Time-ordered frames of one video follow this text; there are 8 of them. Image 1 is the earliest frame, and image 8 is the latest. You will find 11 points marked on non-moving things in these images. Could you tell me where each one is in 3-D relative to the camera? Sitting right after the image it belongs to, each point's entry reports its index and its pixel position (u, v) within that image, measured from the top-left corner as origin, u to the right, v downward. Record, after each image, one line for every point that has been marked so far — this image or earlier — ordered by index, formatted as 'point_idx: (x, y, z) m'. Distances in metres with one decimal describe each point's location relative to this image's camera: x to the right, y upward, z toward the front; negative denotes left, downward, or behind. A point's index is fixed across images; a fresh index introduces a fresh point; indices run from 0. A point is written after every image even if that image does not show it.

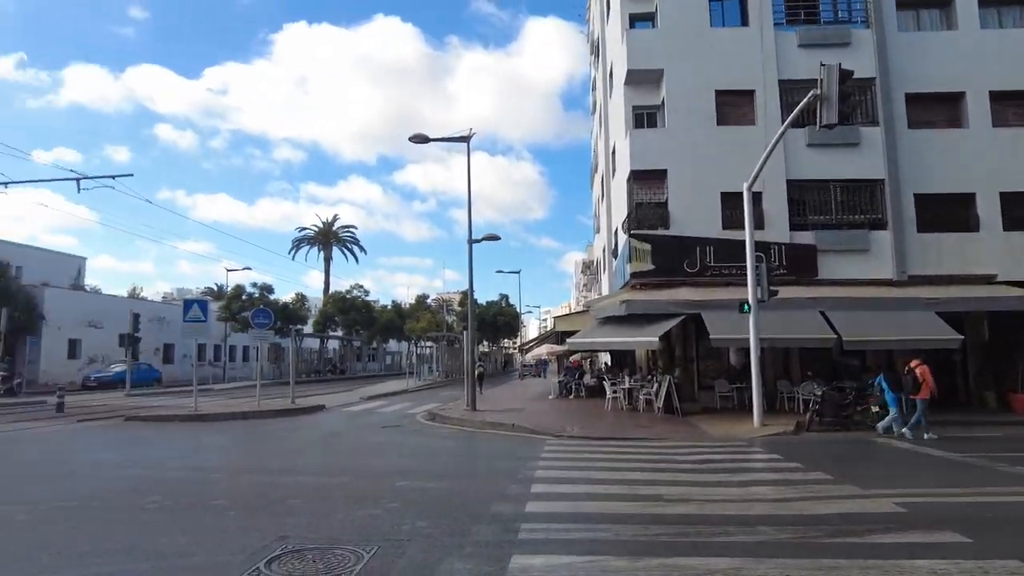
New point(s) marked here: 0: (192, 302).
0: (-9.6, -0.4, +19.5) m
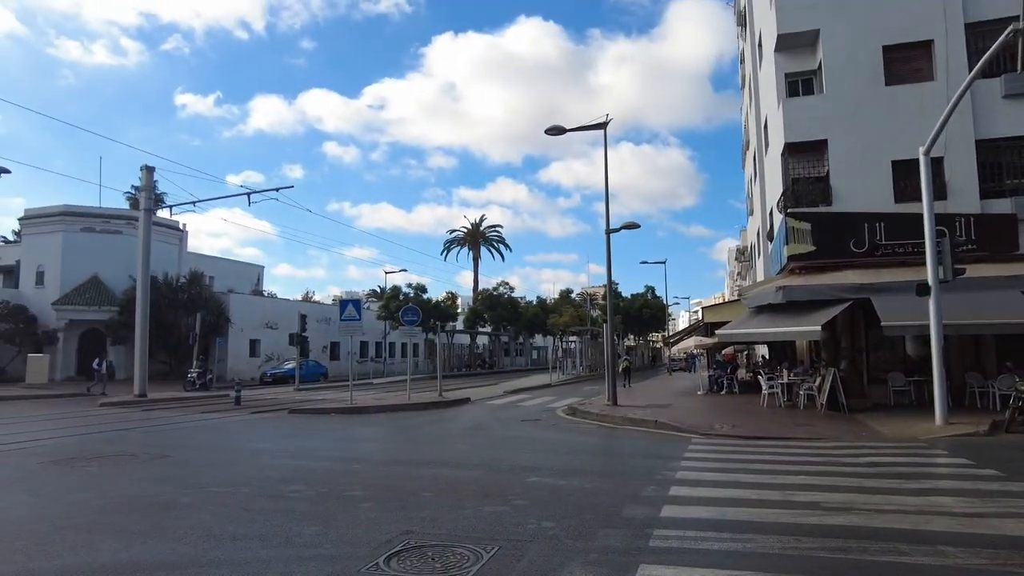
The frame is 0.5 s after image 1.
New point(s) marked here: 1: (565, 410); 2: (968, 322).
0: (-5.3, -0.4, +20.7) m
1: (+1.6, -3.7, +19.9) m
2: (+10.6, -0.8, +15.2) m
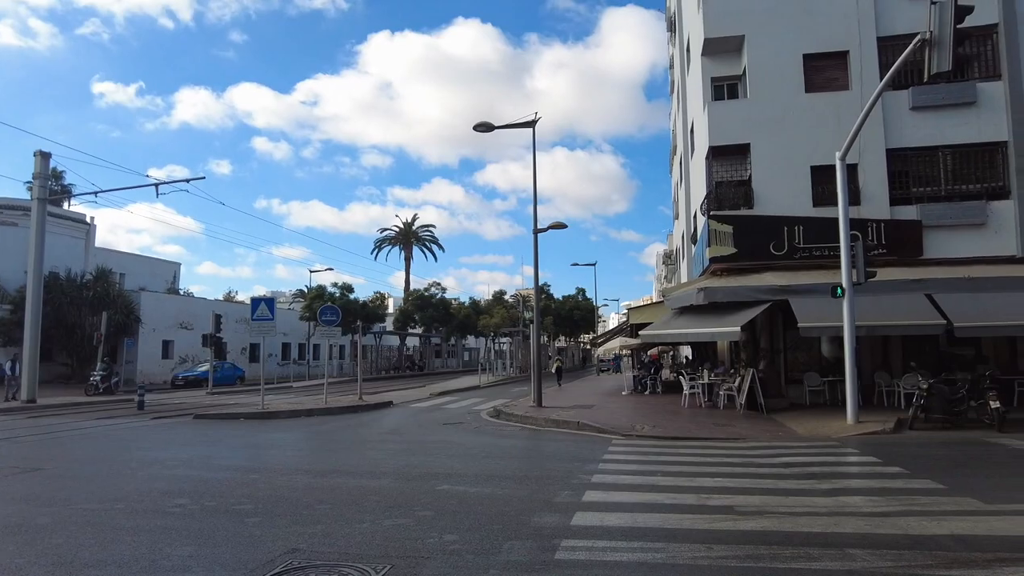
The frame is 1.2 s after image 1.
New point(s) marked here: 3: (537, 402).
0: (-7.6, -0.3, +19.6) m
1: (-0.7, -3.7, +19.5) m
2: (+8.8, -0.8, +15.7) m
3: (+0.8, -3.4, +19.5) m
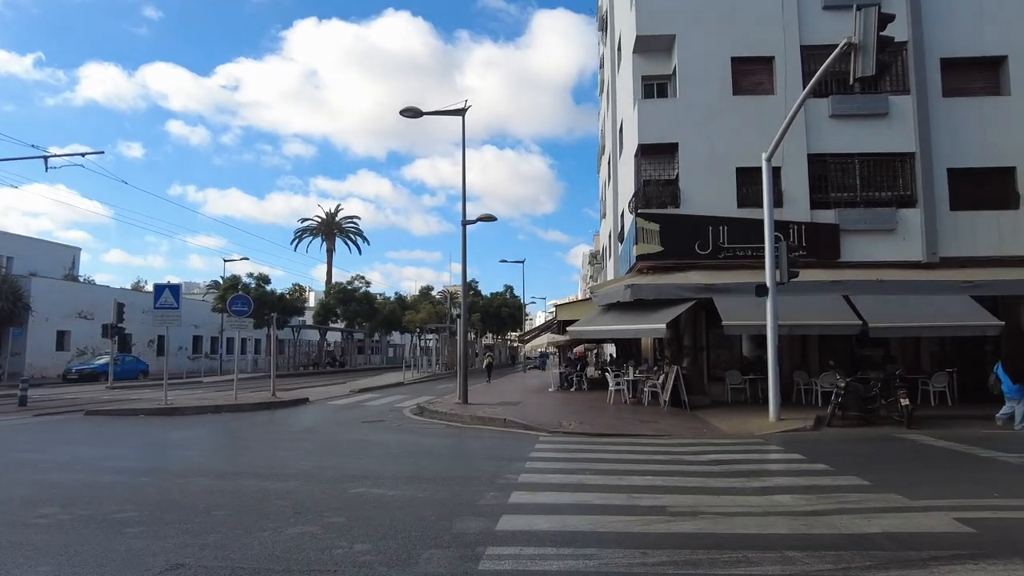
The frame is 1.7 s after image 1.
0: (-9.7, 0.0, +18.1) m
1: (-2.9, -3.5, +18.8) m
2: (+7.0, -0.8, +16.1) m
3: (-1.4, -3.2, +18.9) m
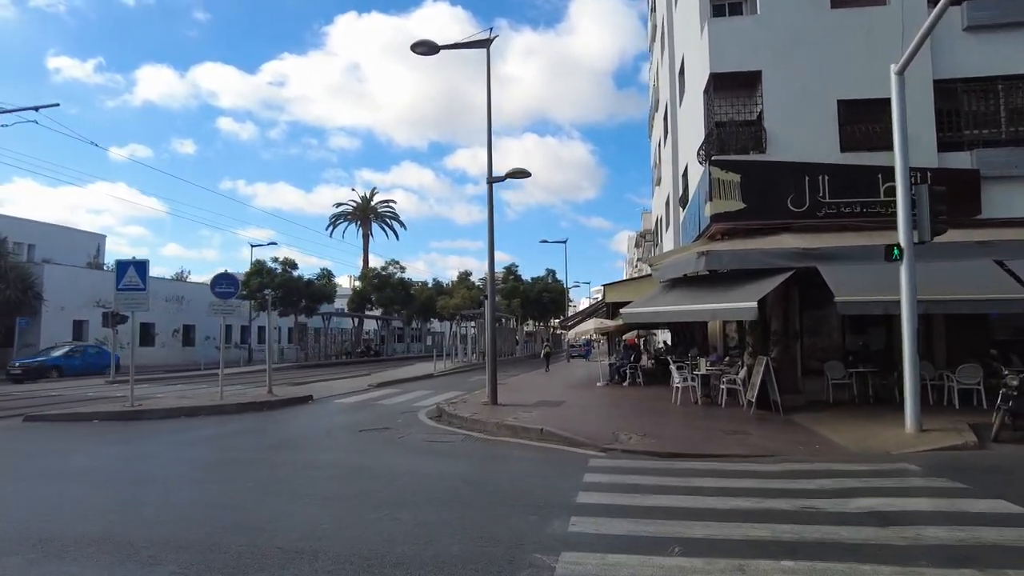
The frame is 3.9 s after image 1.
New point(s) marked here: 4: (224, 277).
0: (-8.8, +0.6, +15.0) m
1: (-1.9, -2.9, +15.2) m
2: (+7.7, -0.2, +11.8) m
3: (-0.5, -2.6, +15.3) m
4: (-7.3, +0.3, +16.4) m
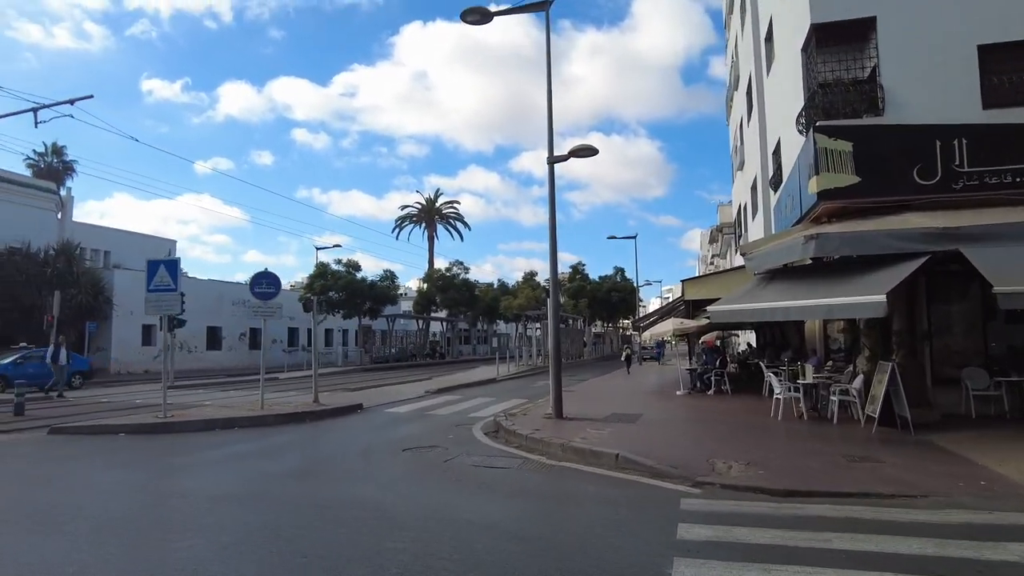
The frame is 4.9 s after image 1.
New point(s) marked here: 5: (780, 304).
0: (-7.5, +0.5, +13.8) m
1: (-0.5, -2.8, +13.4) m
2: (+8.7, 0.0, +9.0) m
3: (+0.9, -2.5, +13.3) m
4: (-5.8, +0.3, +15.2) m
5: (+4.7, -0.2, +11.8) m
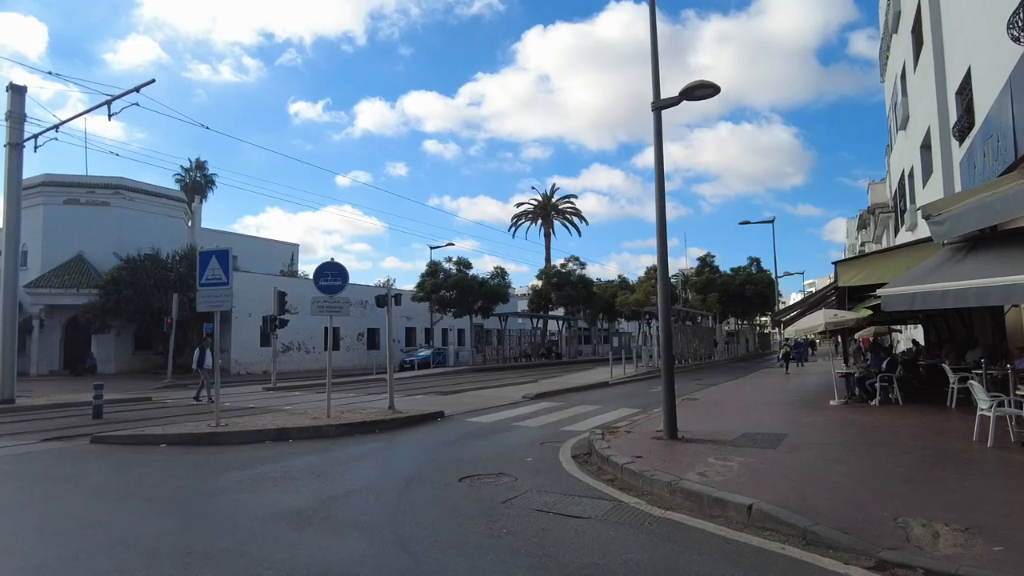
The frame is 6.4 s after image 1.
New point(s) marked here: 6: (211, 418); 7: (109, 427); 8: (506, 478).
0: (-5.7, +0.6, +12.5) m
1: (+1.1, -2.6, +10.7) m
2: (+9.2, +0.5, +4.7) m
3: (+2.5, -2.2, +10.3) m
4: (-3.8, +0.4, +13.4) m
5: (+5.9, +0.1, +8.1) m
6: (-6.5, -2.8, +14.1) m
7: (-8.0, -2.8, +12.9) m
8: (-0.1, -2.5, +8.4) m
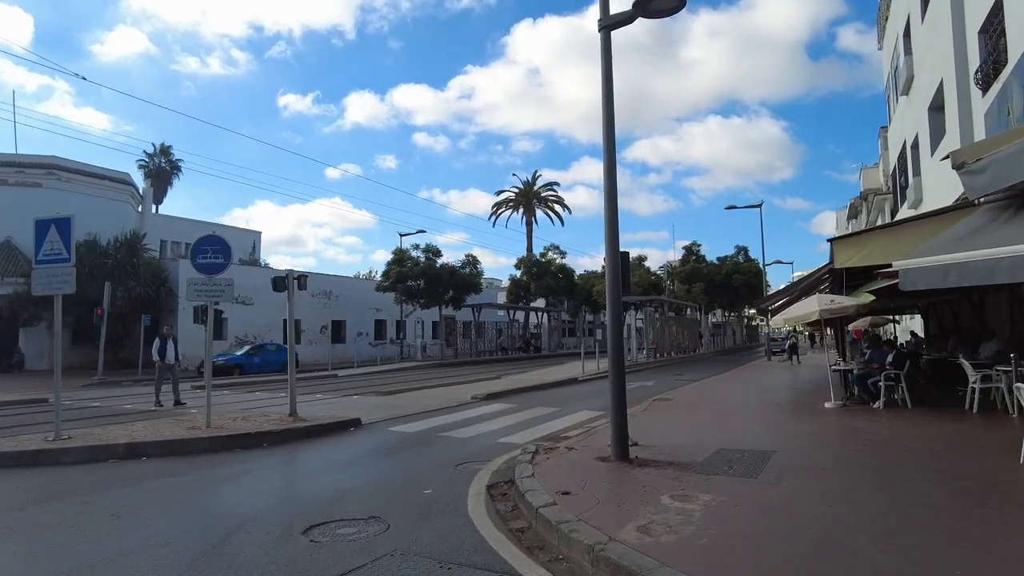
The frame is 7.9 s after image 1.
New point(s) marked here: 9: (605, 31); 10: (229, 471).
0: (-7.0, +1.0, +9.8) m
1: (-0.1, -2.2, +8.2) m
2: (+8.1, +0.7, +2.3) m
3: (+1.3, -1.9, +7.9) m
4: (-5.0, +0.8, +10.8) m
5: (+4.7, +0.4, +5.7) m
6: (-7.8, -2.4, +11.5) m
7: (-9.2, -2.4, +10.3) m
8: (-1.3, -2.2, +5.9) m
9: (+1.2, +3.2, +8.1) m
10: (-3.9, -2.5, +9.1) m
